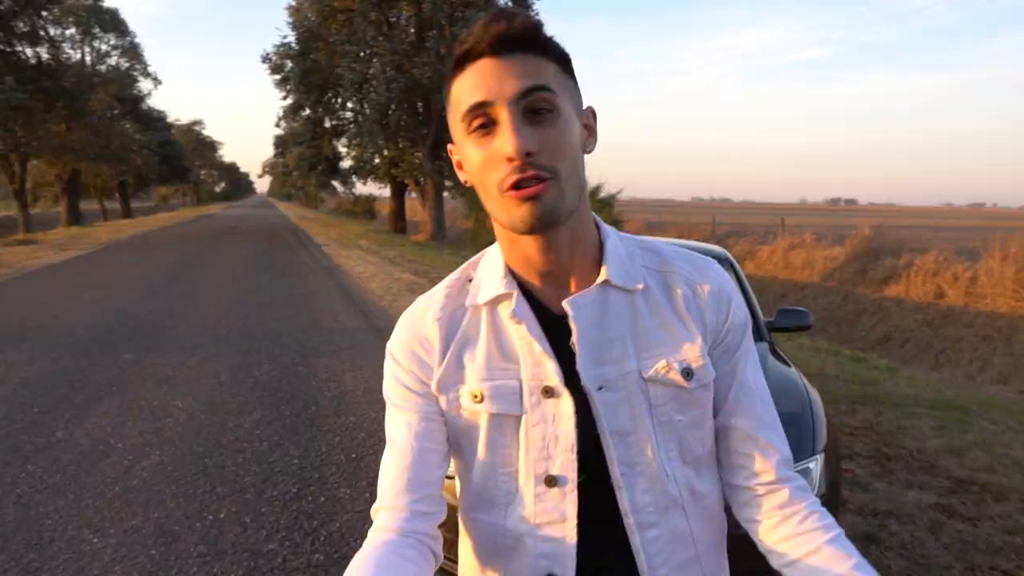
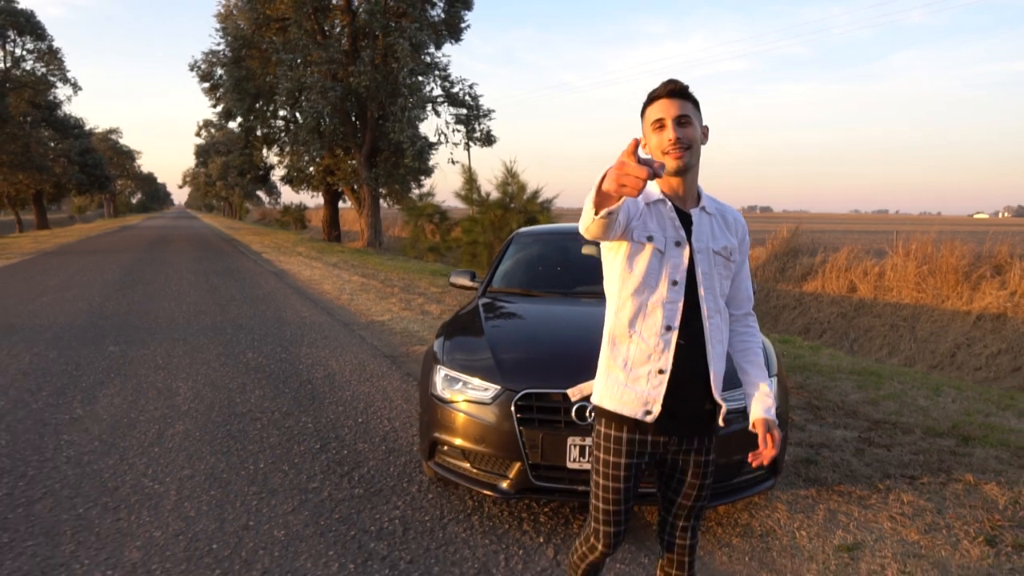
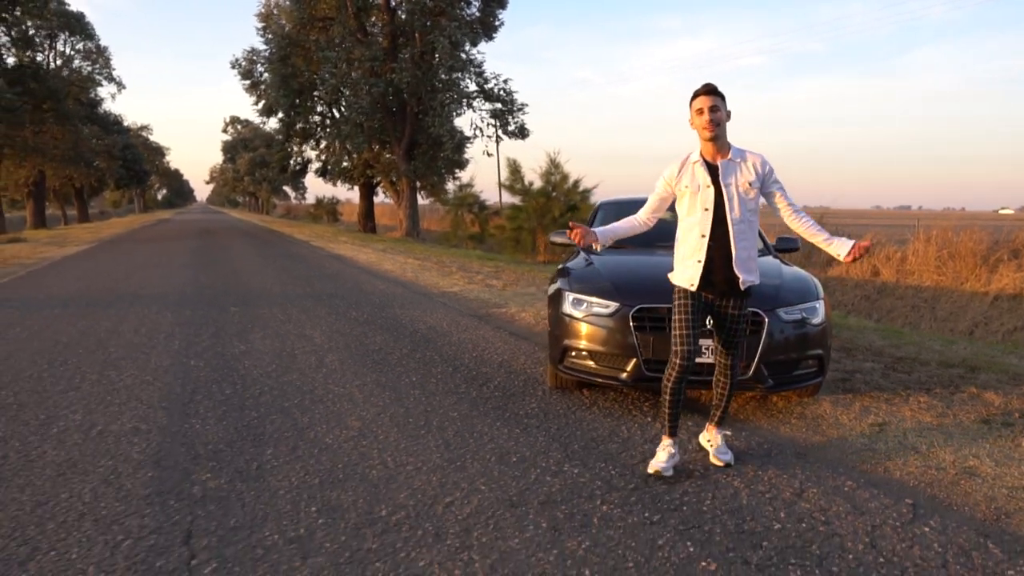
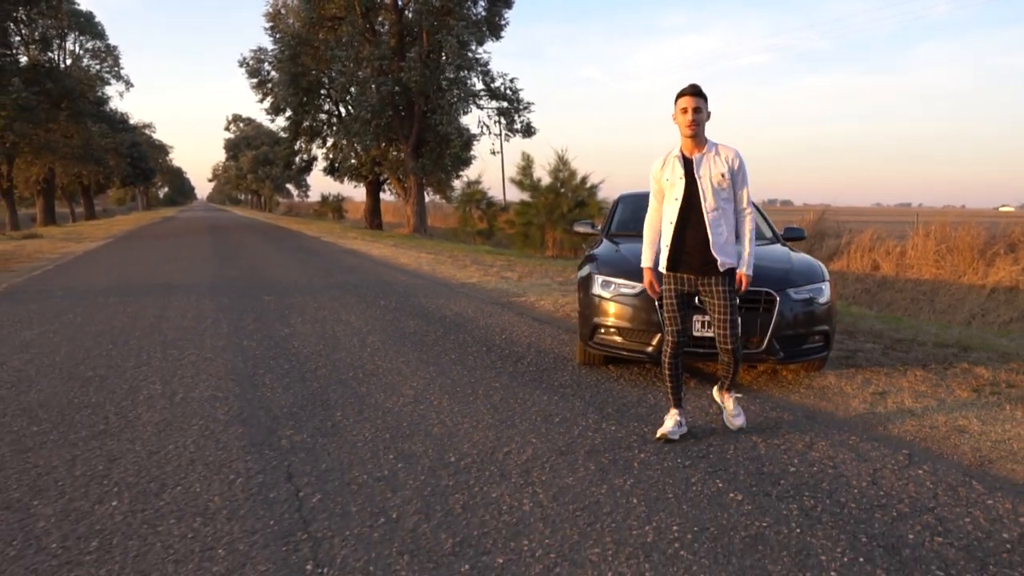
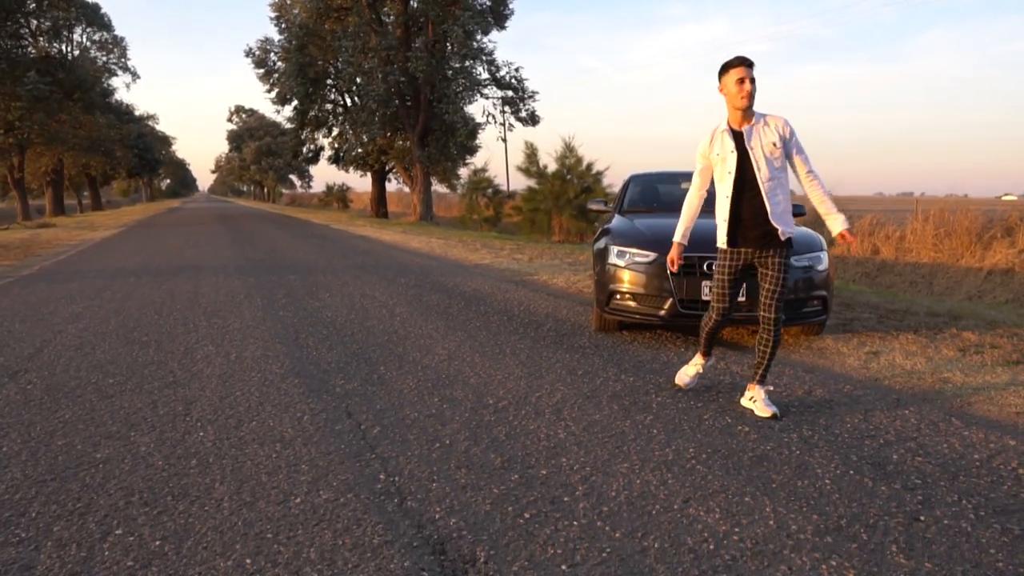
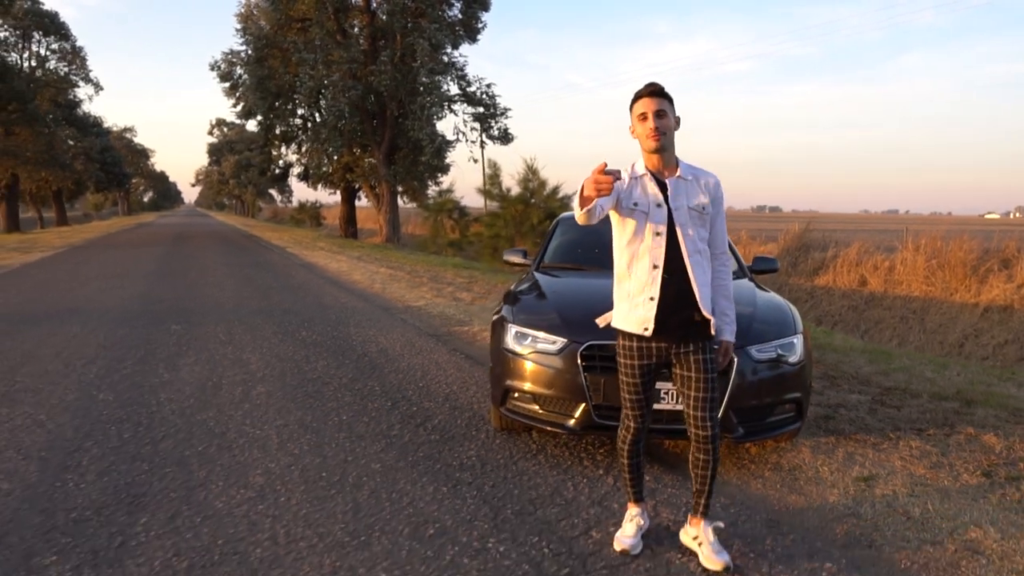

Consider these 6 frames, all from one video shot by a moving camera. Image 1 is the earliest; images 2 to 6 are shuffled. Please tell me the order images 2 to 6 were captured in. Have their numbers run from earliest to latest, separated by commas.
2, 6, 3, 4, 5
